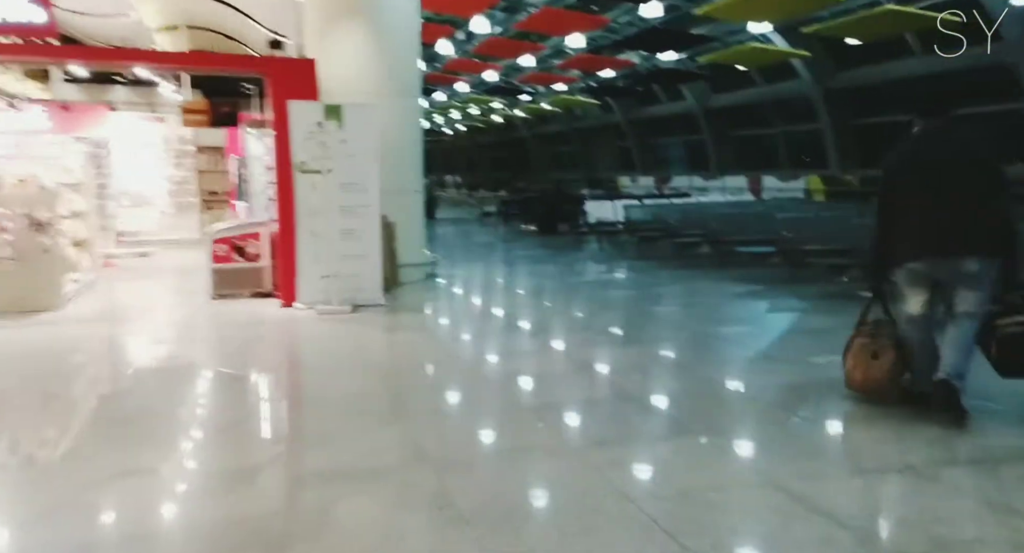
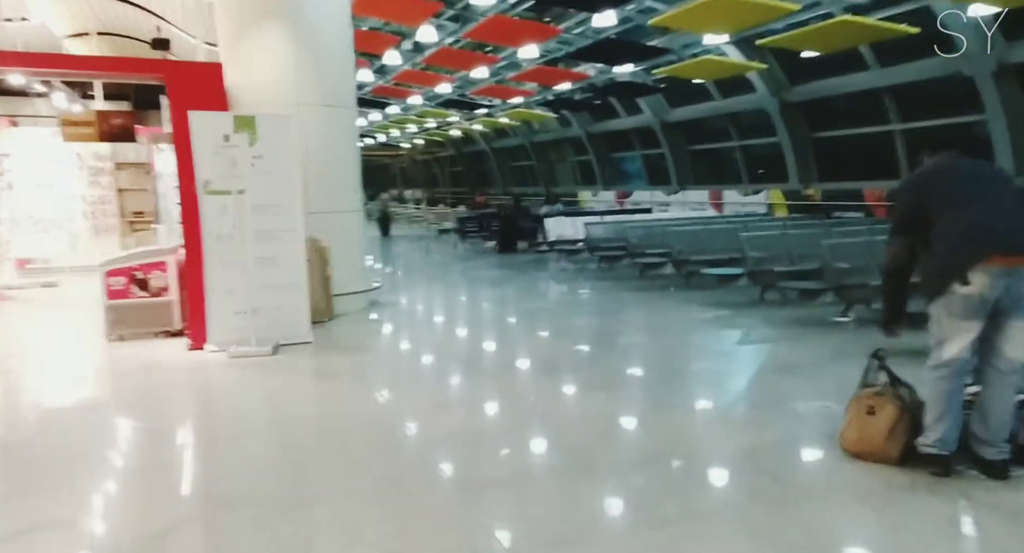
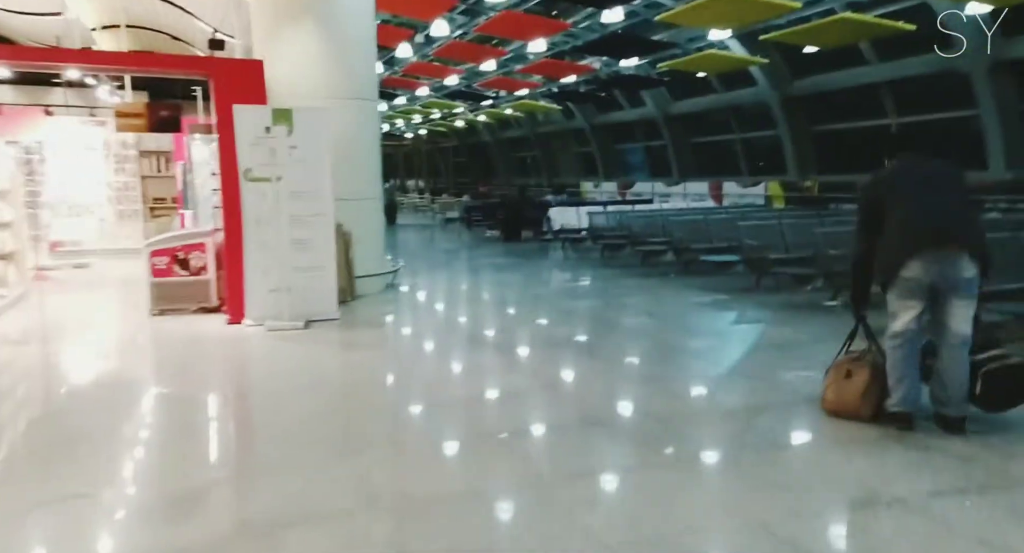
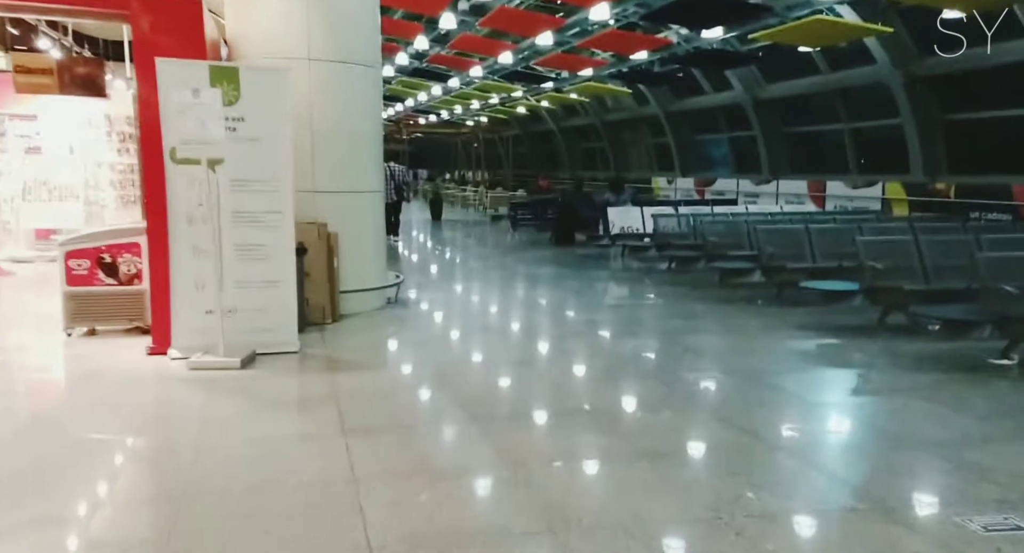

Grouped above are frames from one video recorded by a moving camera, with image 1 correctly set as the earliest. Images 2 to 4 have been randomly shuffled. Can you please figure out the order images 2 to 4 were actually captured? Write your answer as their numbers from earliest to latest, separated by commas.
3, 2, 4
